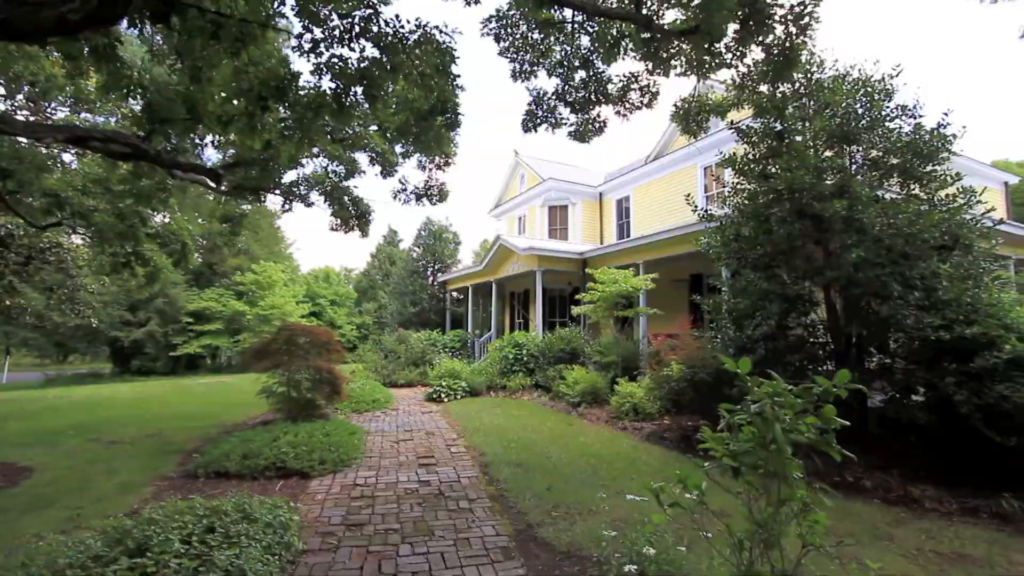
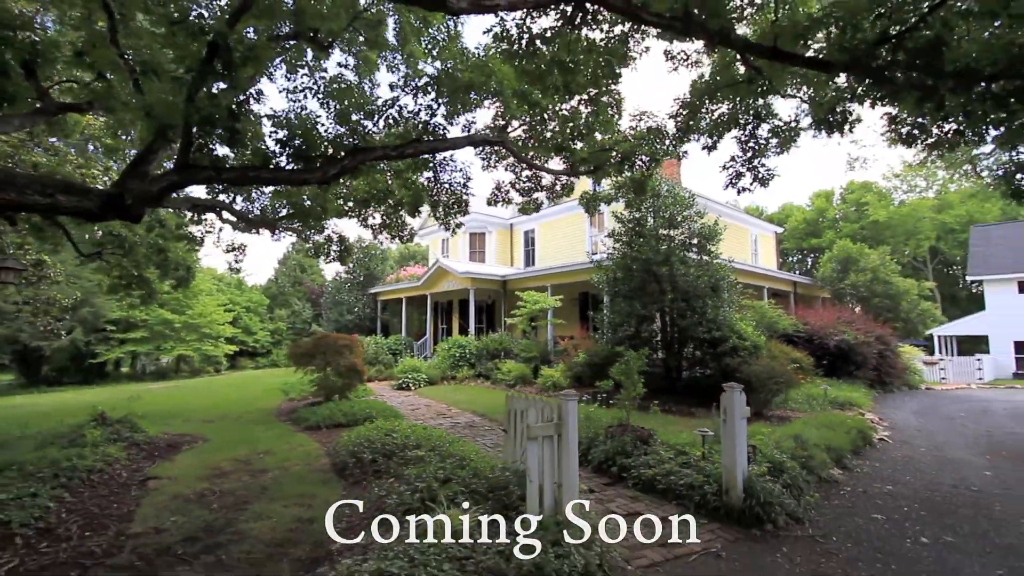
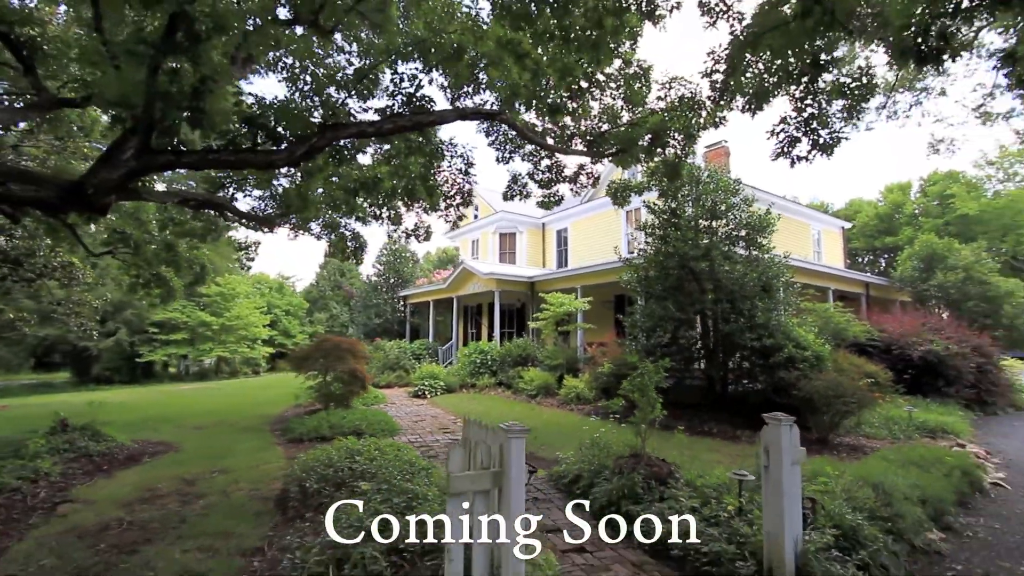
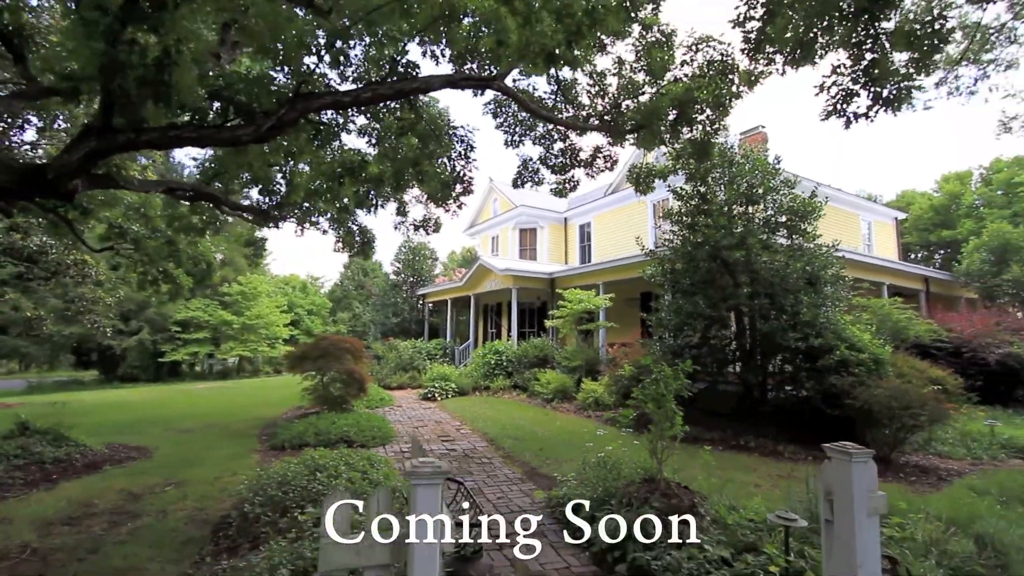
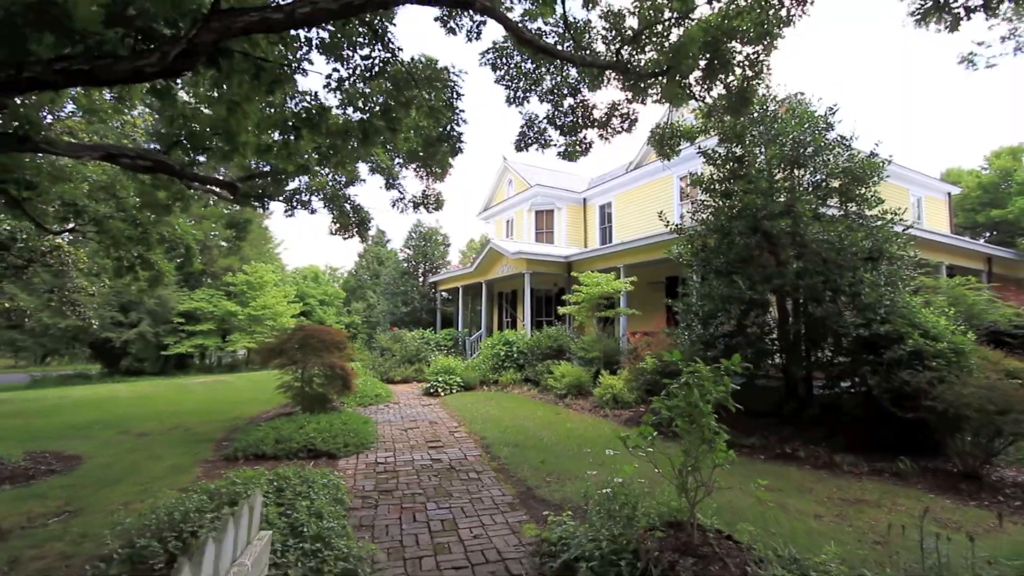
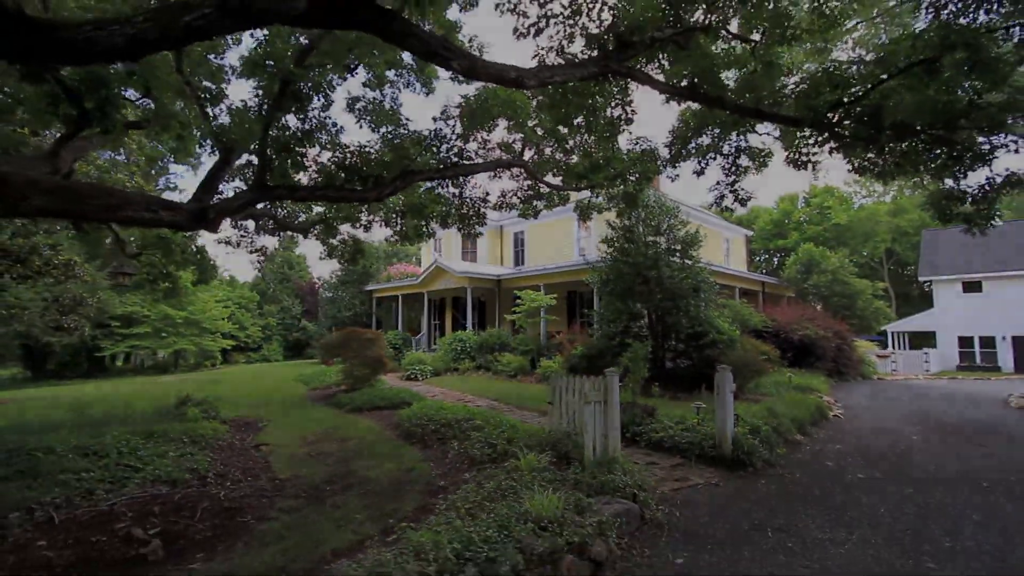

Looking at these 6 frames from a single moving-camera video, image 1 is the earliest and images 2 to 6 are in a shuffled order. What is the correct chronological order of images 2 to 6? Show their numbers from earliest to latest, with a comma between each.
5, 4, 3, 2, 6
